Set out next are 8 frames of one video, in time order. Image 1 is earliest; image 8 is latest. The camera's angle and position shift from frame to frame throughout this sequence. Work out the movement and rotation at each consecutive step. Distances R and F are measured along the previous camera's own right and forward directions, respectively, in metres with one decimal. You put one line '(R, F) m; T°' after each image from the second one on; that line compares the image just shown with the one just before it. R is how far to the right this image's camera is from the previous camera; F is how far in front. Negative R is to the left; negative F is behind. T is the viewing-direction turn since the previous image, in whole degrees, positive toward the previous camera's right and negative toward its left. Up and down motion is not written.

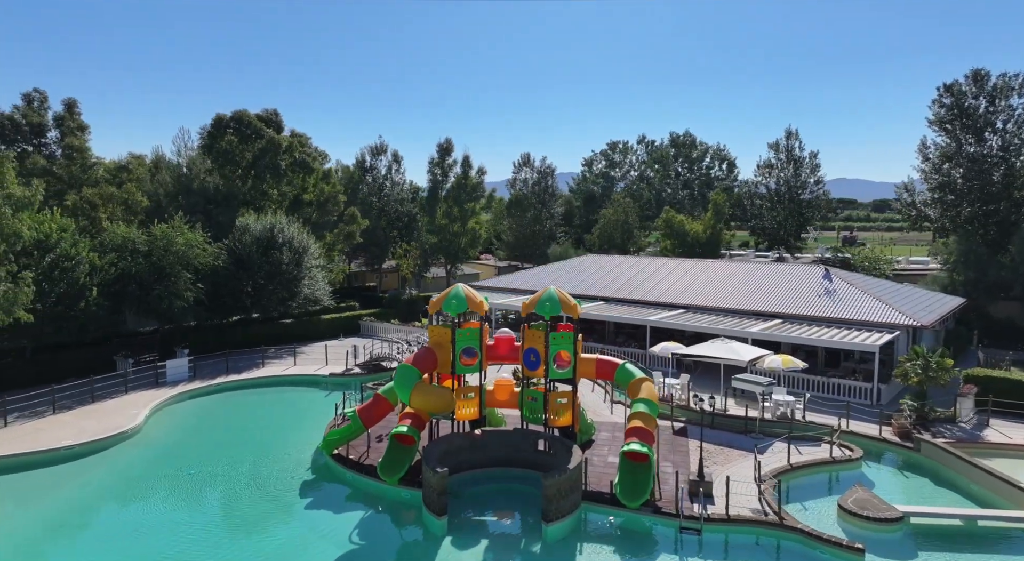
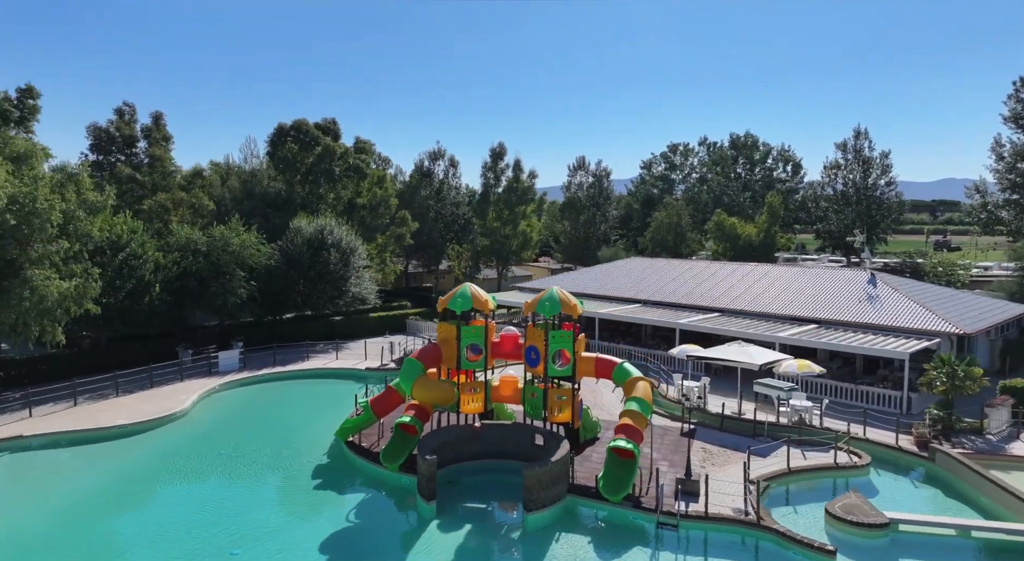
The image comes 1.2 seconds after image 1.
(+2.1, -0.7) m; -7°
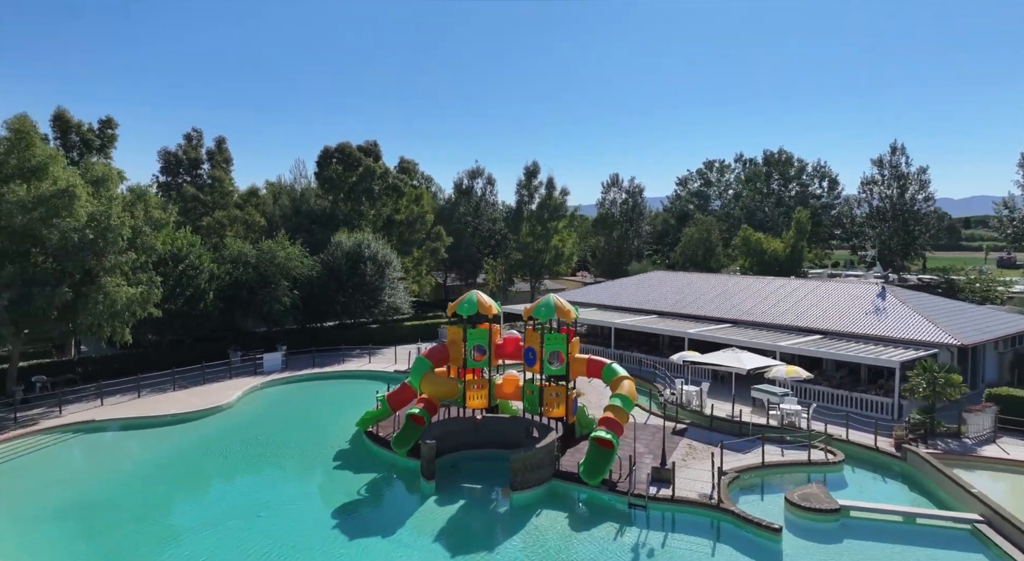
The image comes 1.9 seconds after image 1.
(+1.7, -2.1) m; -5°
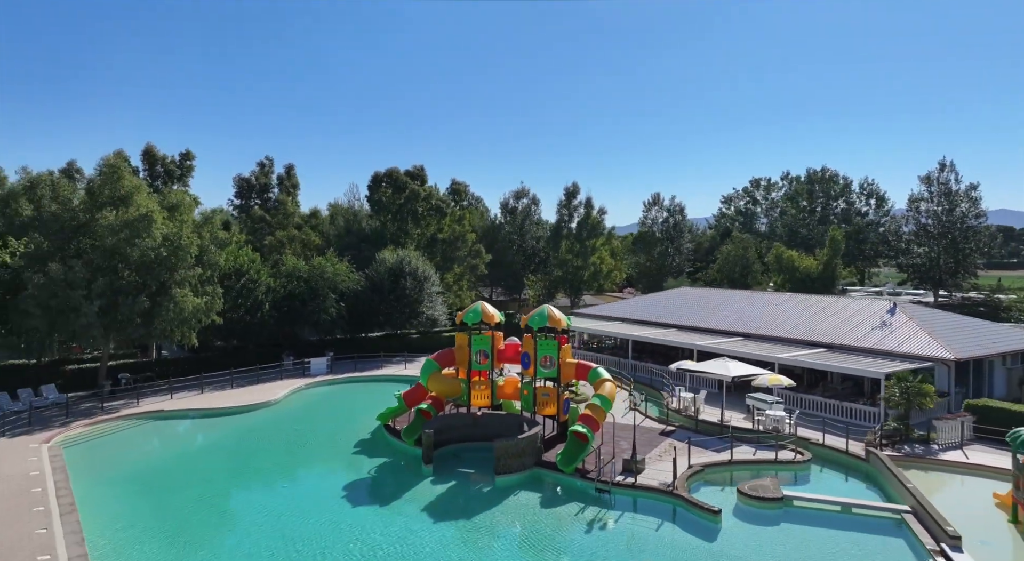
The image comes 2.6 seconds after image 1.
(+2.6, -2.7) m; -6°
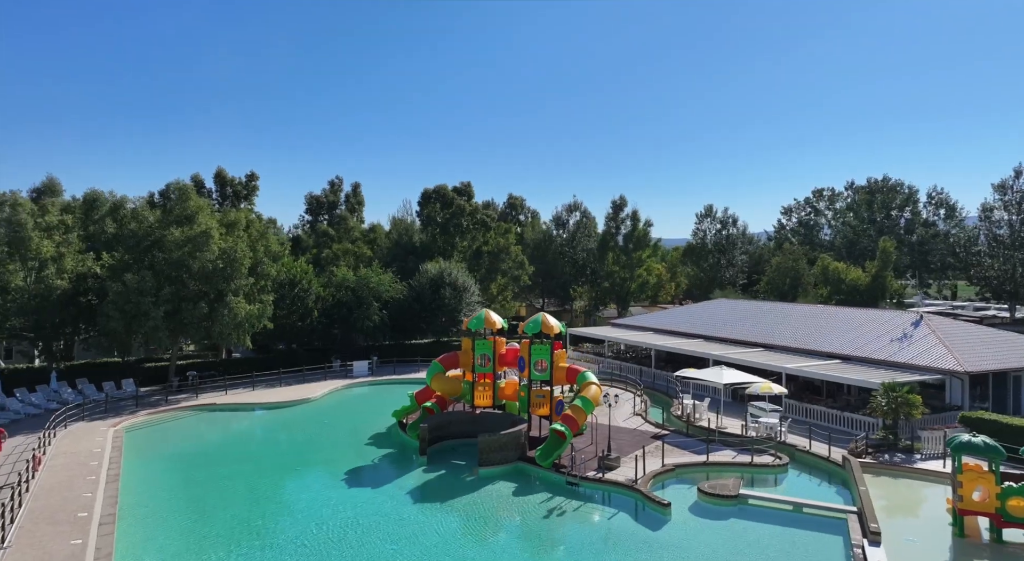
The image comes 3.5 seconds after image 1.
(+3.4, -1.8) m; -7°
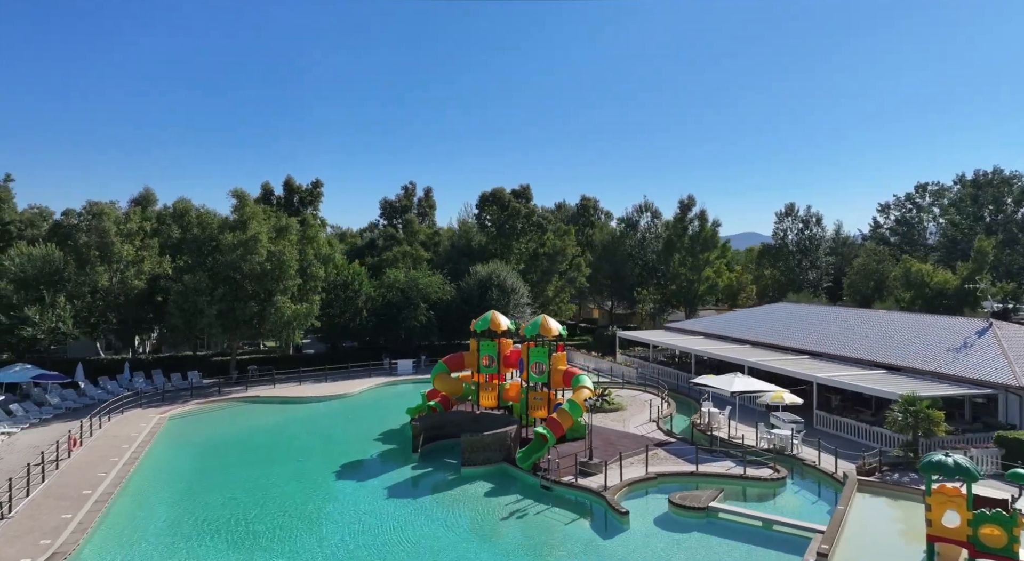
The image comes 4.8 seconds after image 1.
(+4.3, +0.3) m; -10°
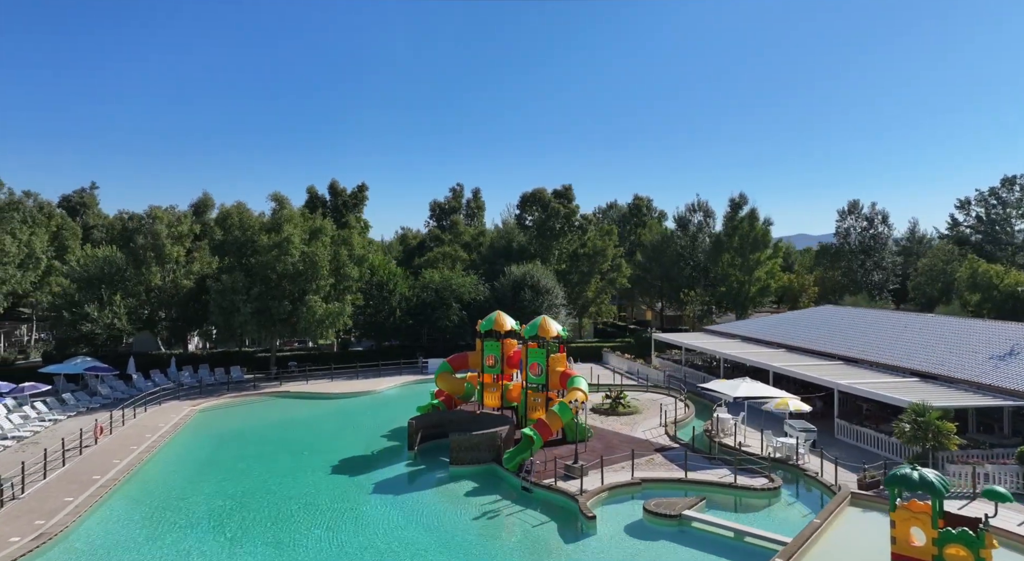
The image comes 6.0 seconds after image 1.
(+3.0, +0.3) m; -7°
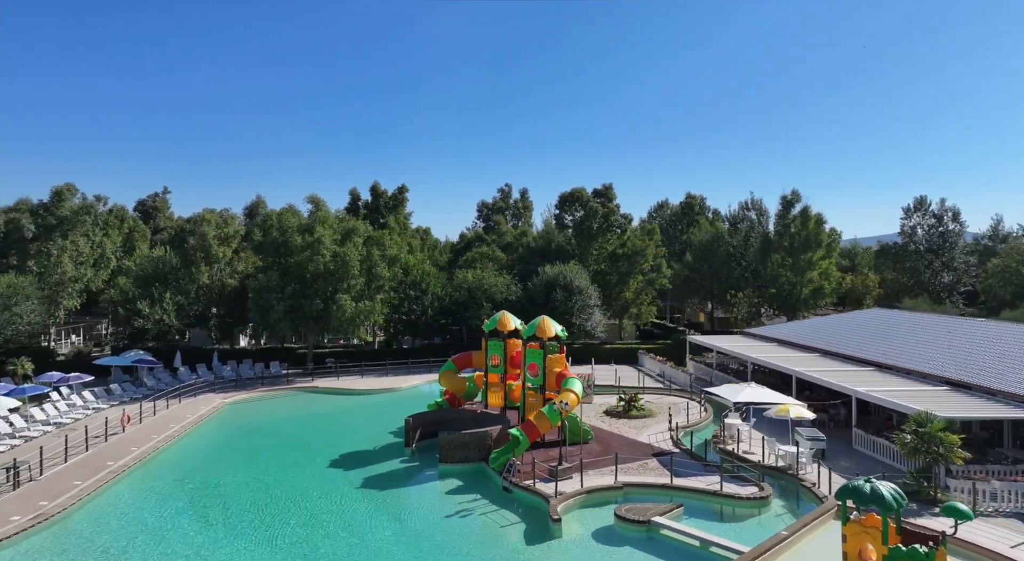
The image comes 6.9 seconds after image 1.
(+2.9, +0.3) m; -7°
